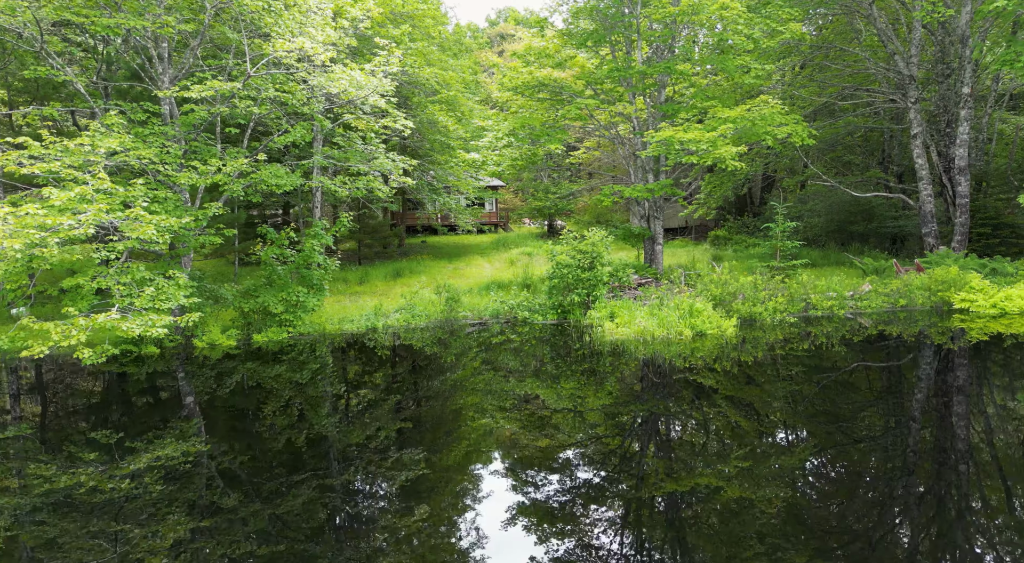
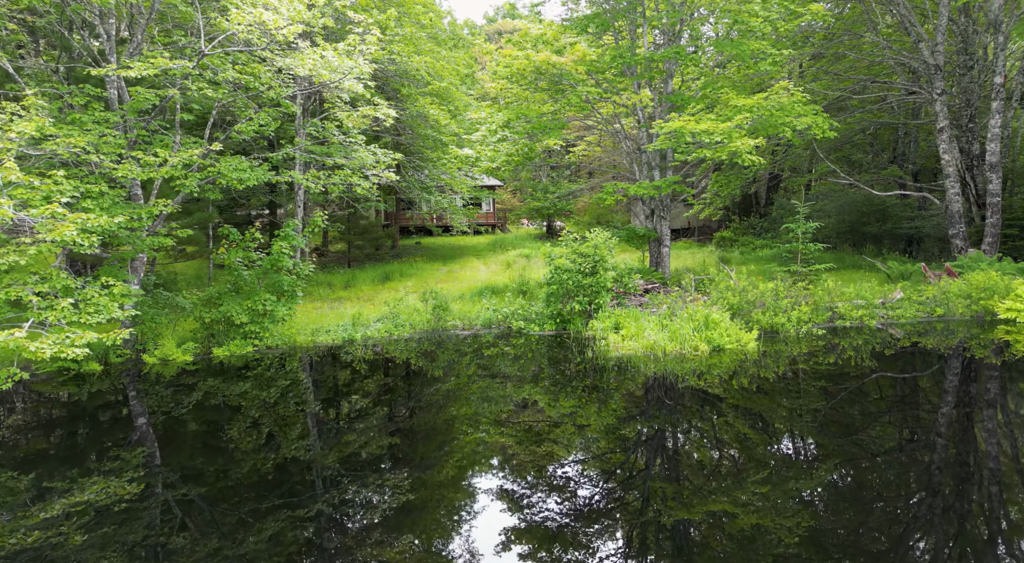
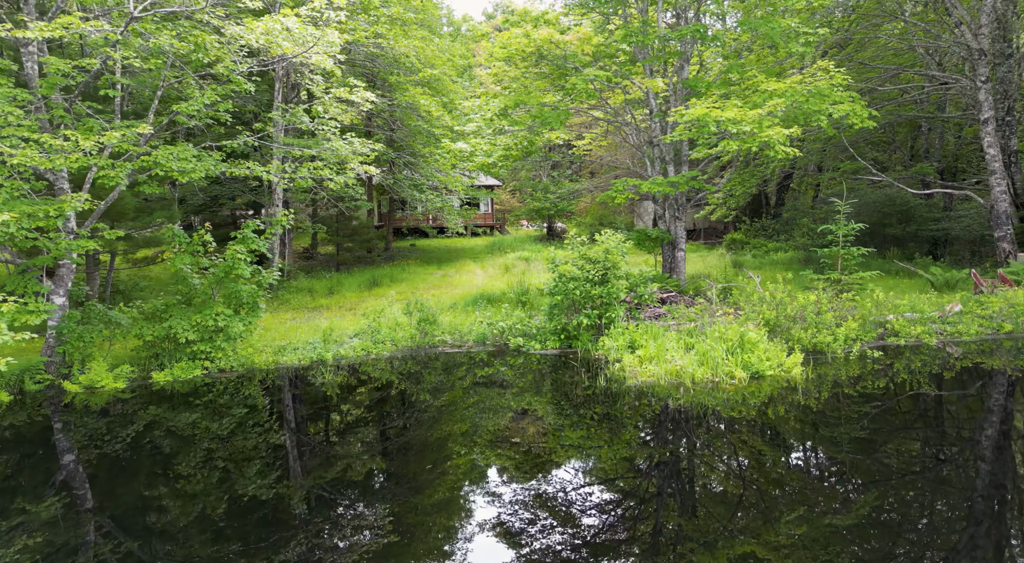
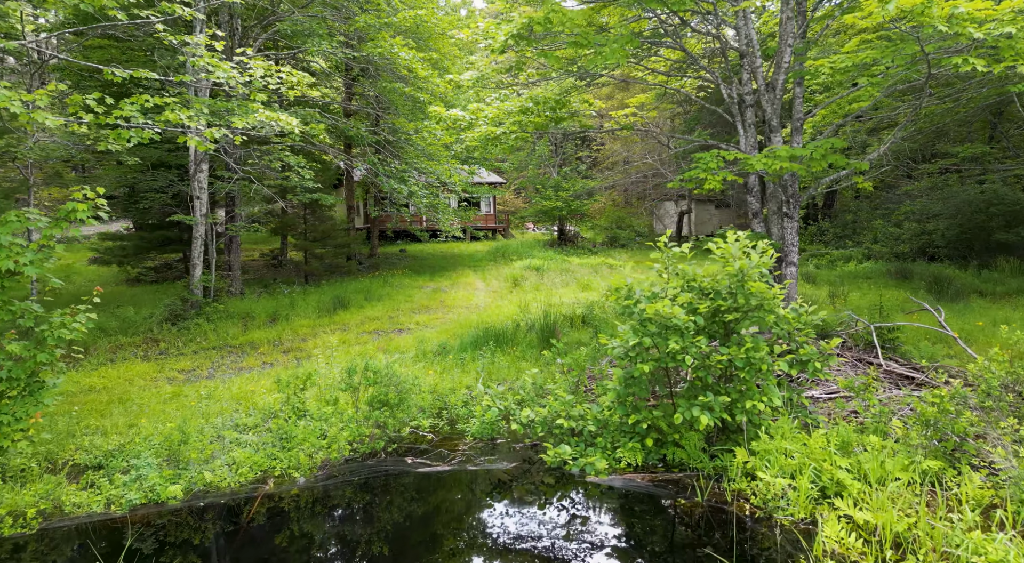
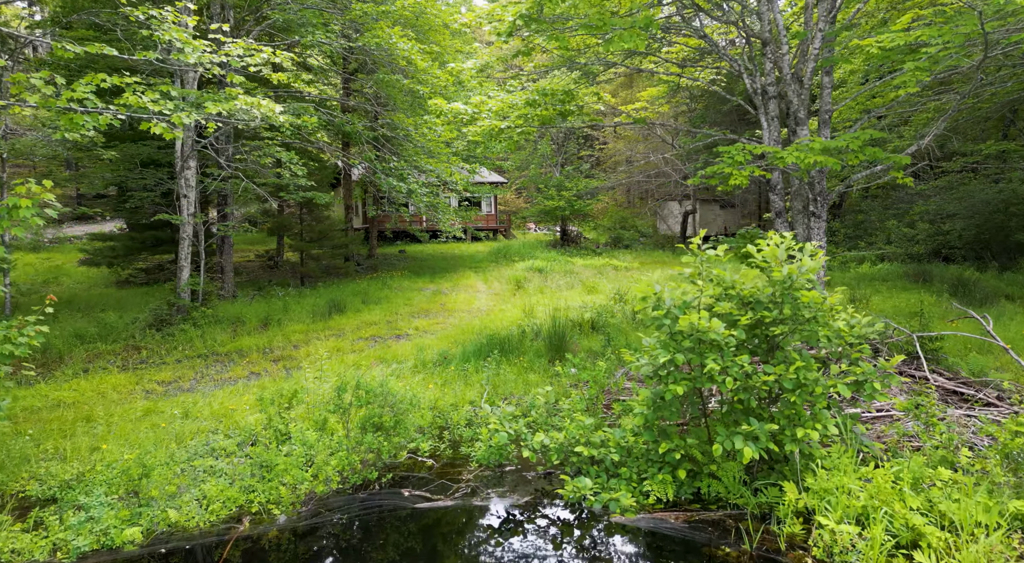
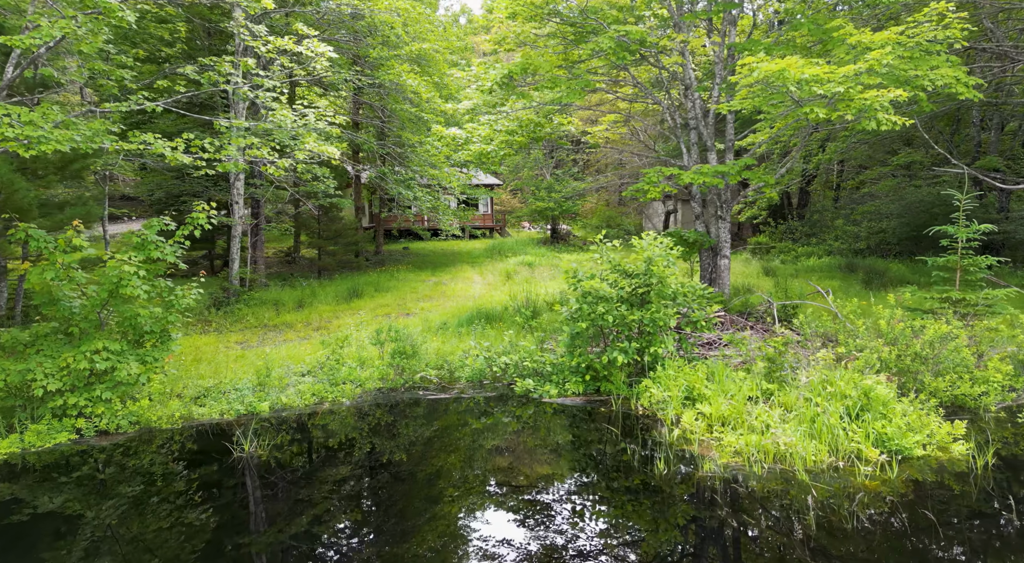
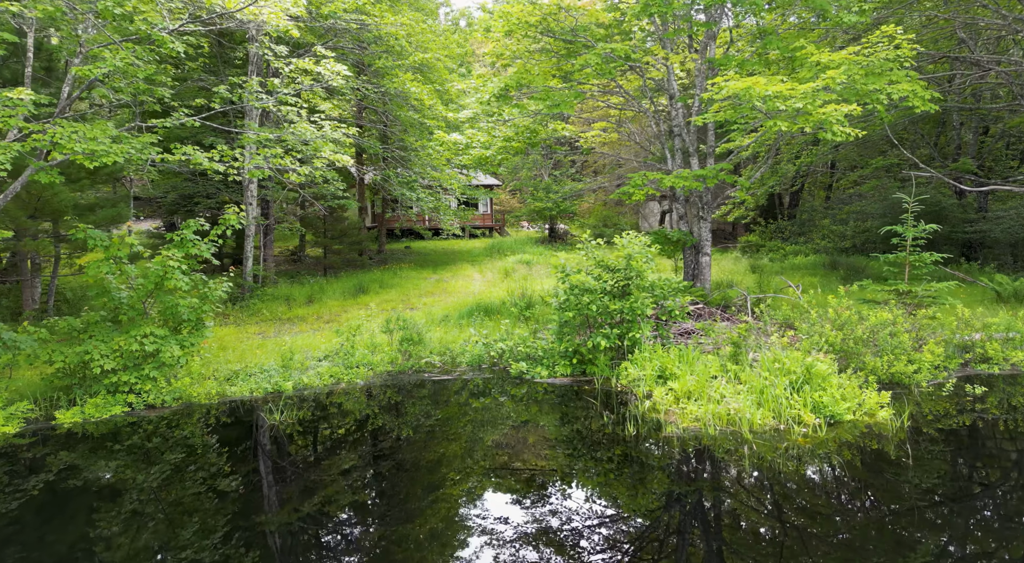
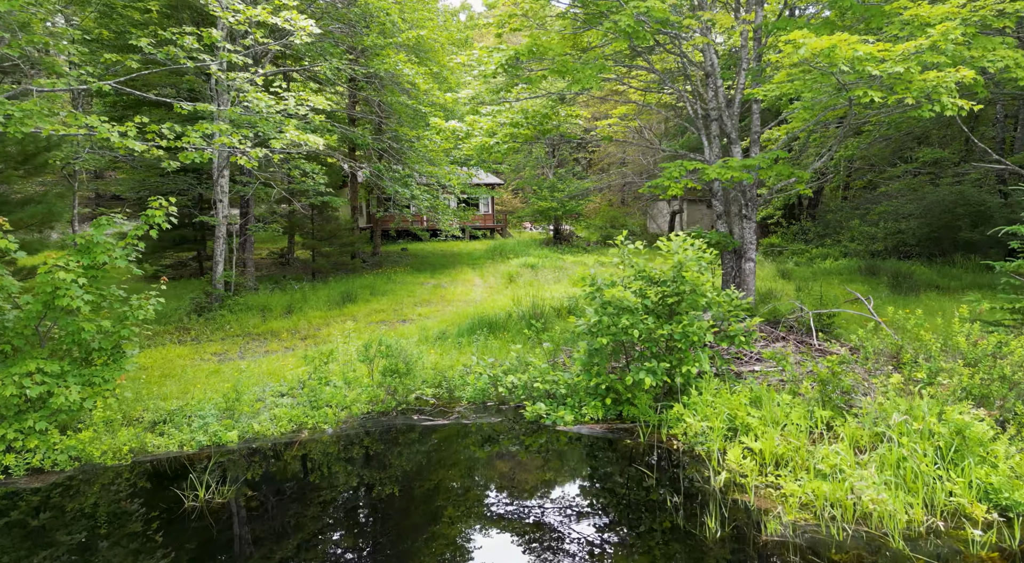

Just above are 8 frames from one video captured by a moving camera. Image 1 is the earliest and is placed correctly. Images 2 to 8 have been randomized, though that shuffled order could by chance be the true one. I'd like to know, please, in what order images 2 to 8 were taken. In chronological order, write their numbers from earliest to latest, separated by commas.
2, 3, 7, 6, 8, 4, 5
